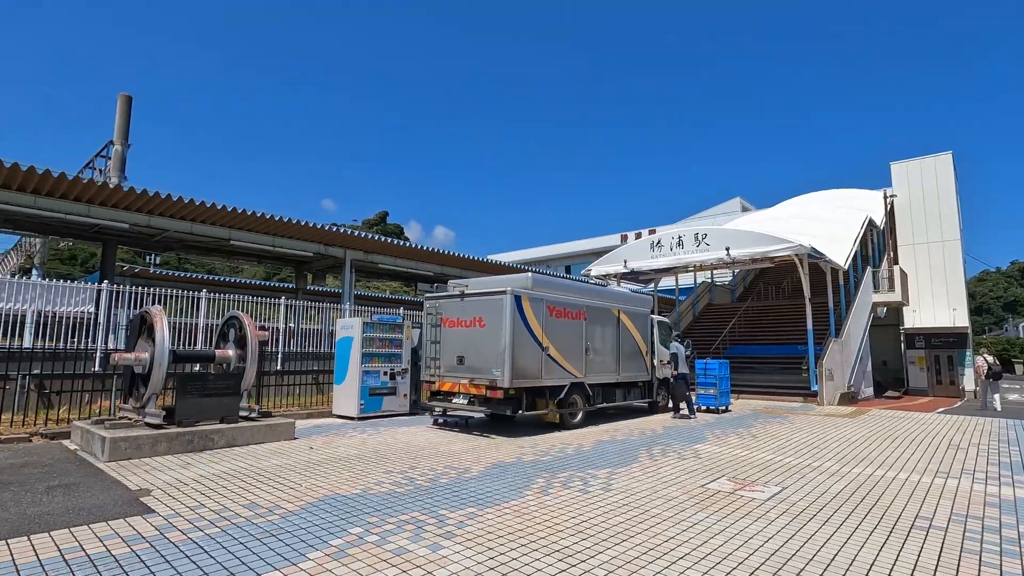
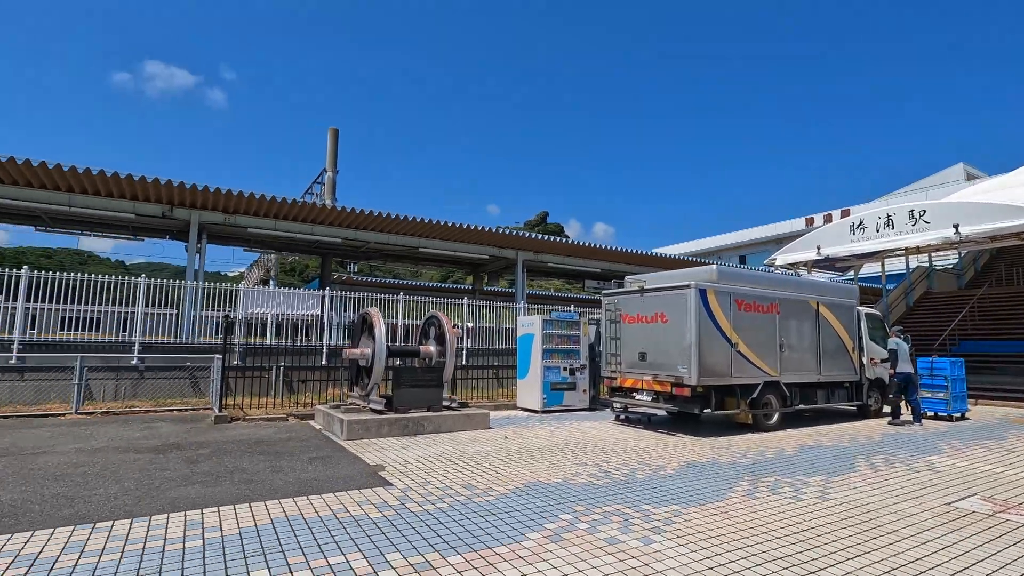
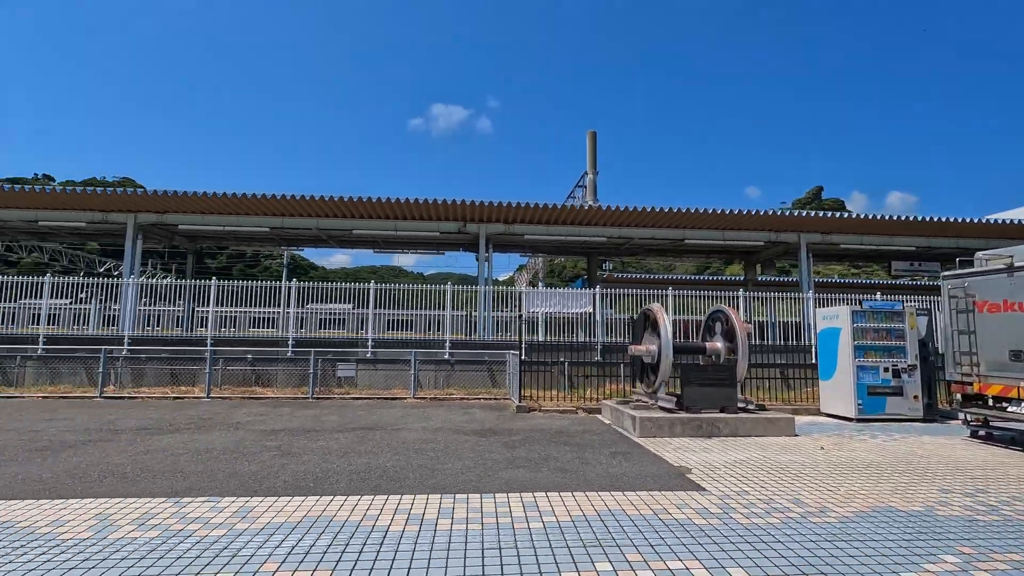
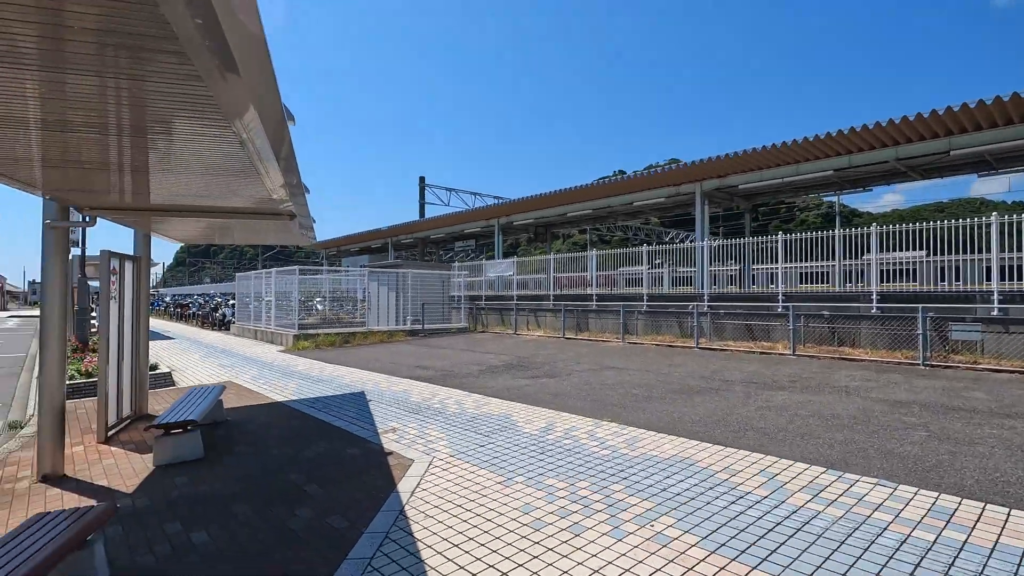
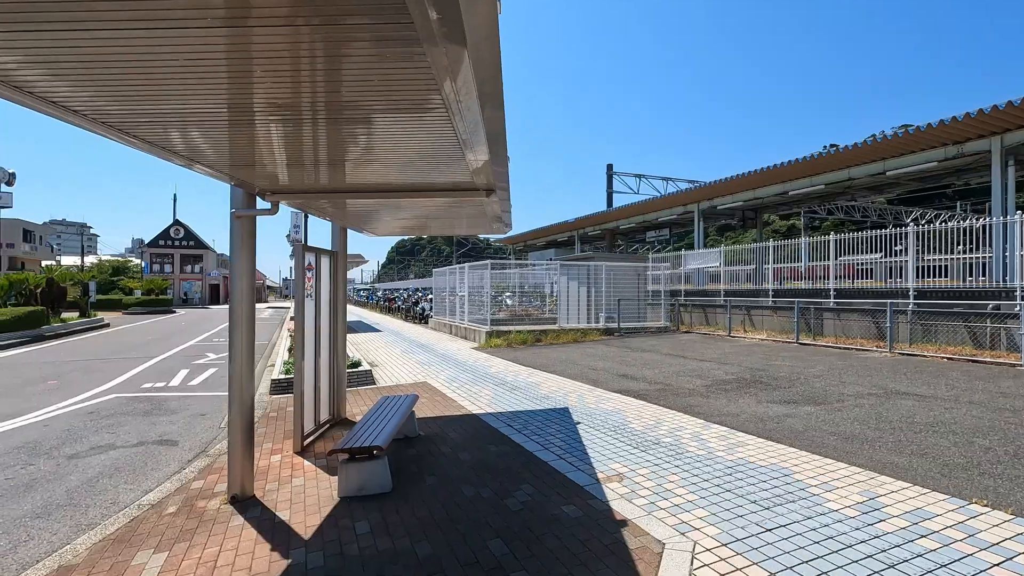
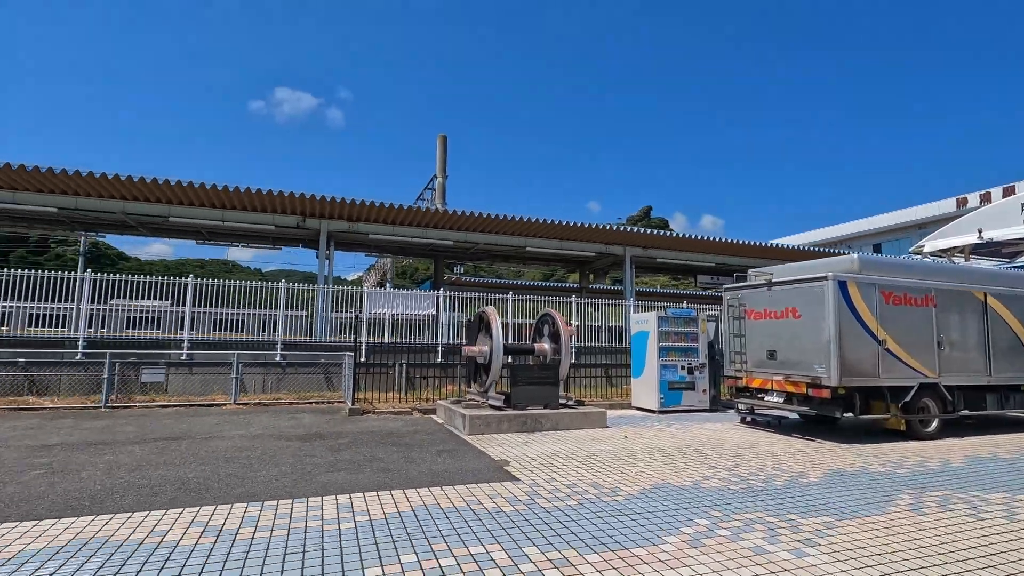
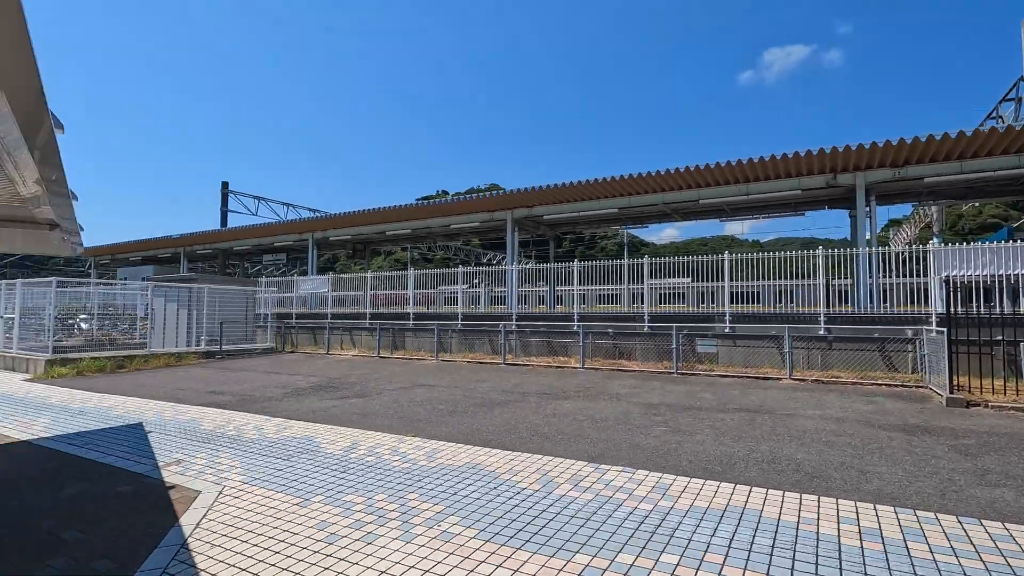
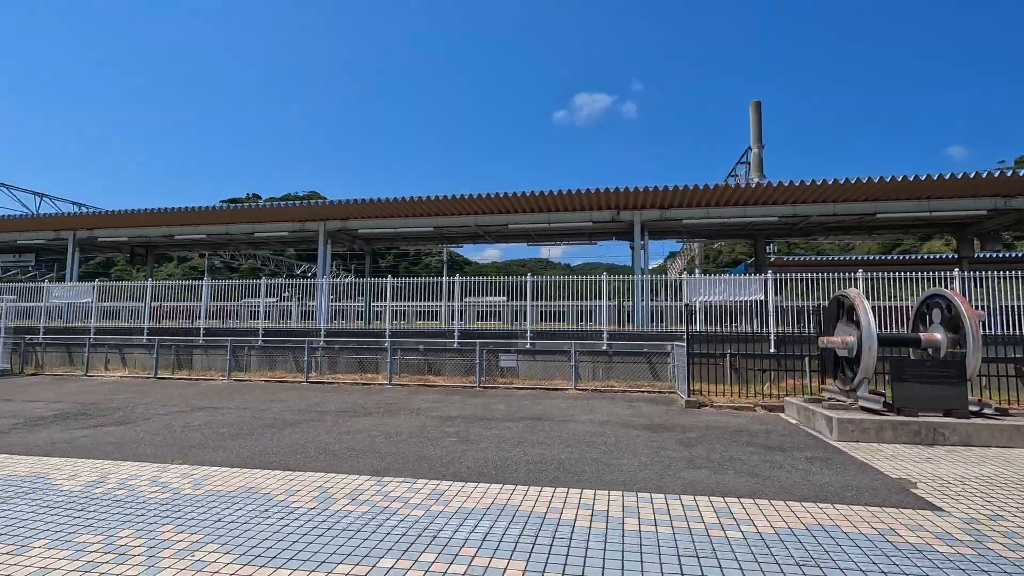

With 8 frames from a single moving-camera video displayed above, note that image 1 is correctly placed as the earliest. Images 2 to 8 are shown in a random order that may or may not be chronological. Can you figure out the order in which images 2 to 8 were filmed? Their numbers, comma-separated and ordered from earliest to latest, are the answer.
2, 6, 3, 8, 7, 4, 5
